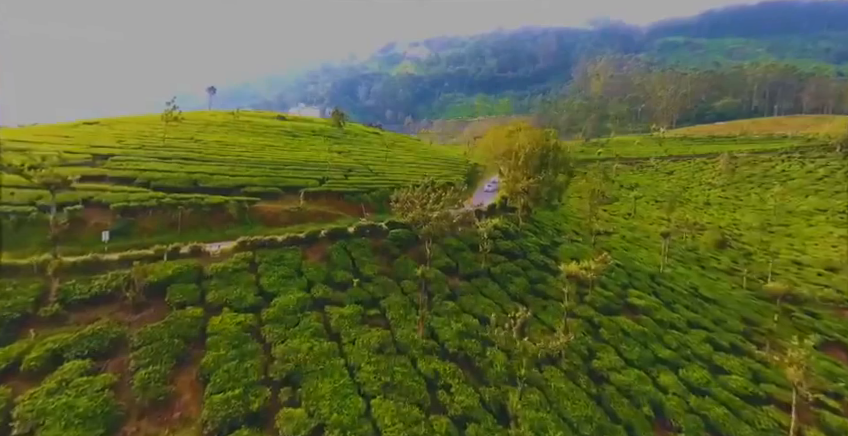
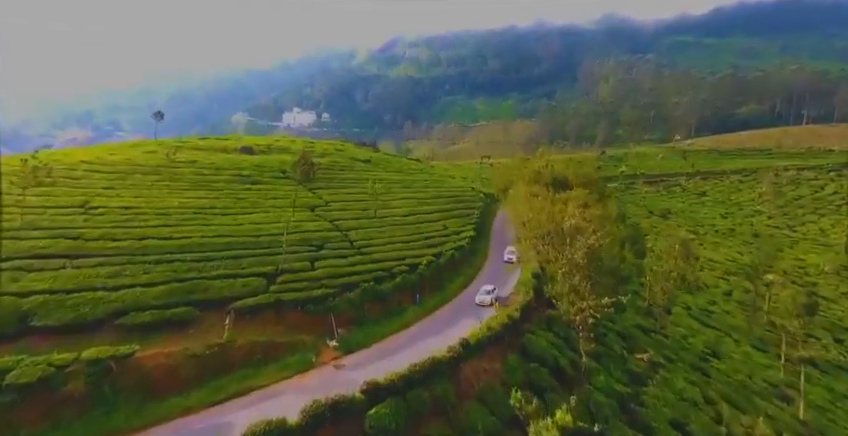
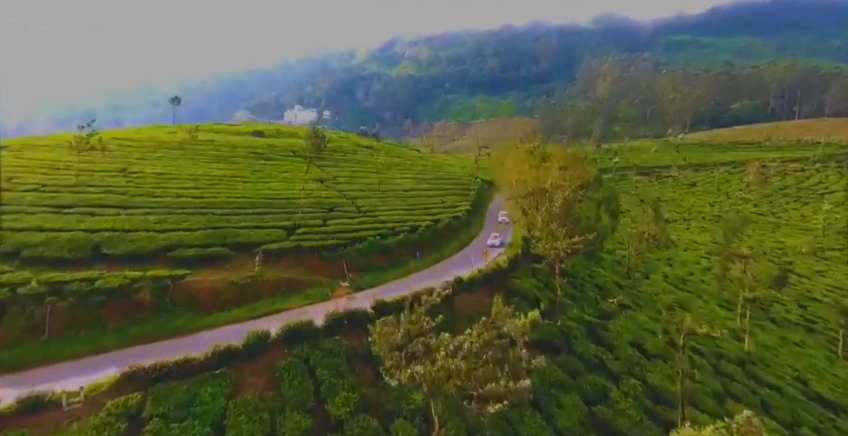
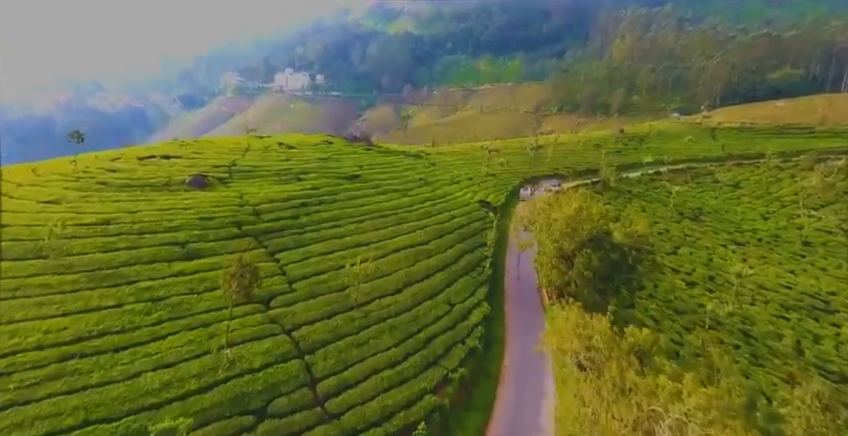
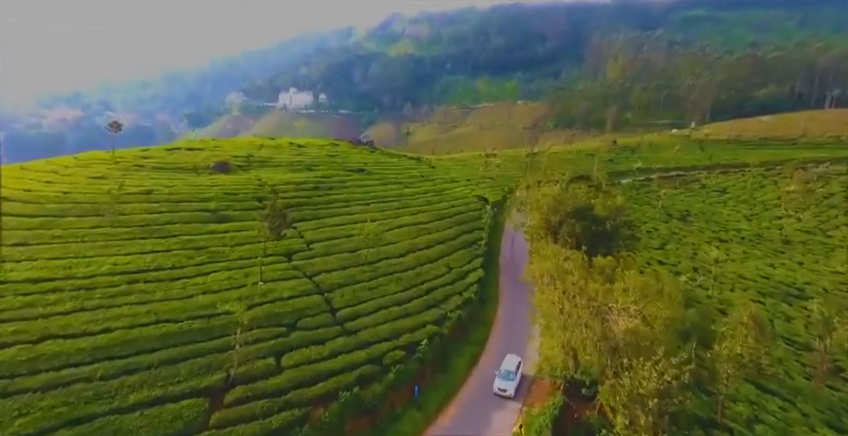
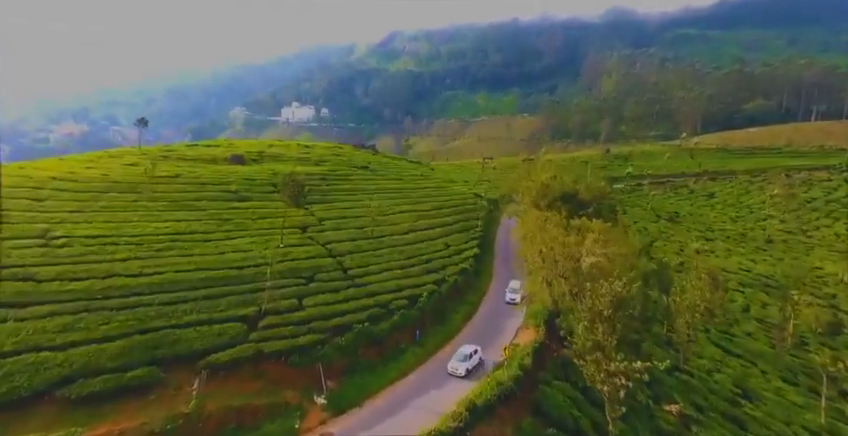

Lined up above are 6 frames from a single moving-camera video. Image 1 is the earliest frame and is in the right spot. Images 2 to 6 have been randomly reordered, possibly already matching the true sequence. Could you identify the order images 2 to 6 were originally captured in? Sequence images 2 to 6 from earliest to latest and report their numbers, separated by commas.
3, 2, 6, 5, 4
